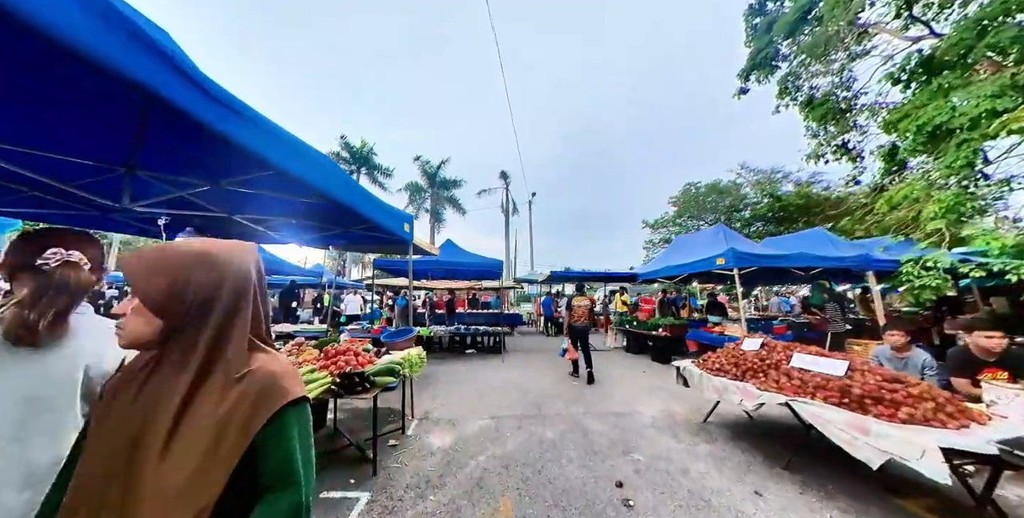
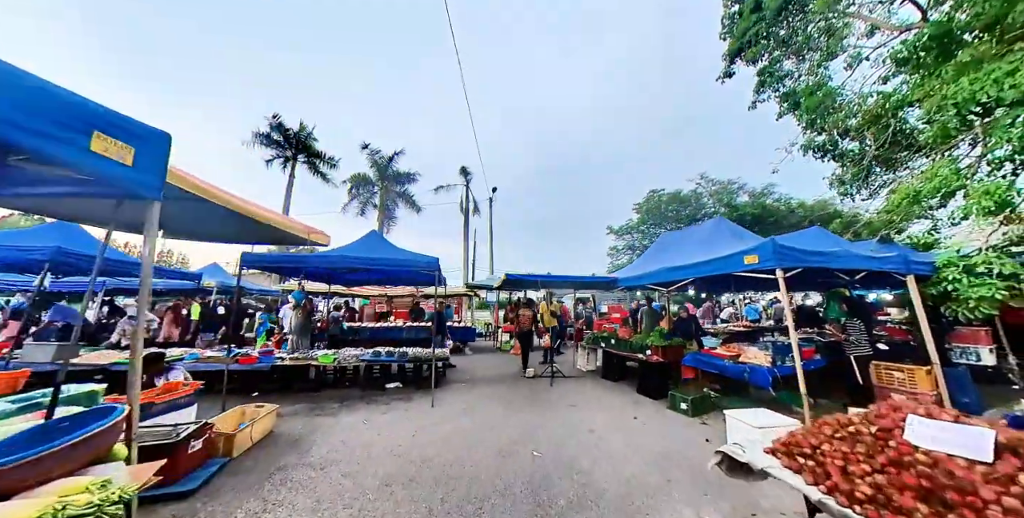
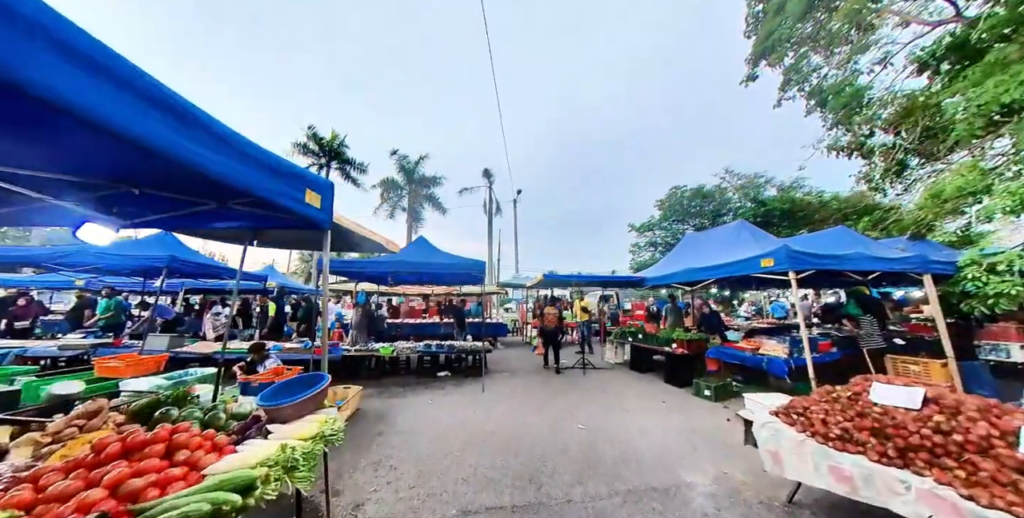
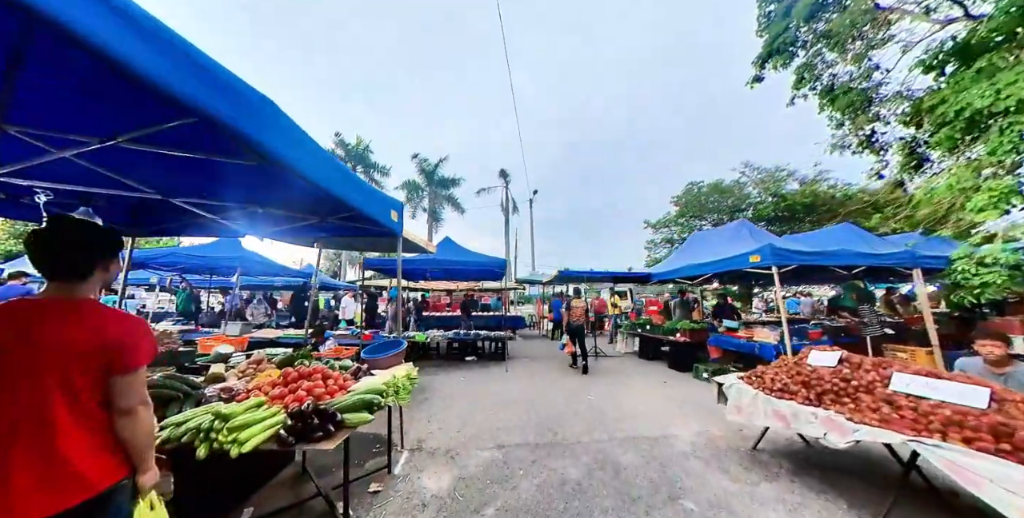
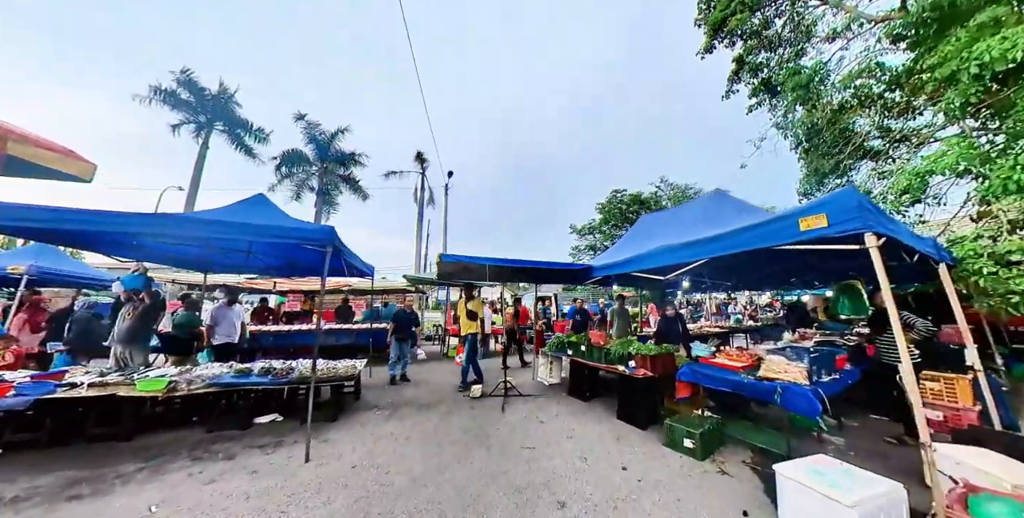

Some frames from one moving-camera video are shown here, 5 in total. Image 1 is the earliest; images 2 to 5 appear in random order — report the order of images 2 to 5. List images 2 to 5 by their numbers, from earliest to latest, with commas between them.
4, 3, 2, 5
